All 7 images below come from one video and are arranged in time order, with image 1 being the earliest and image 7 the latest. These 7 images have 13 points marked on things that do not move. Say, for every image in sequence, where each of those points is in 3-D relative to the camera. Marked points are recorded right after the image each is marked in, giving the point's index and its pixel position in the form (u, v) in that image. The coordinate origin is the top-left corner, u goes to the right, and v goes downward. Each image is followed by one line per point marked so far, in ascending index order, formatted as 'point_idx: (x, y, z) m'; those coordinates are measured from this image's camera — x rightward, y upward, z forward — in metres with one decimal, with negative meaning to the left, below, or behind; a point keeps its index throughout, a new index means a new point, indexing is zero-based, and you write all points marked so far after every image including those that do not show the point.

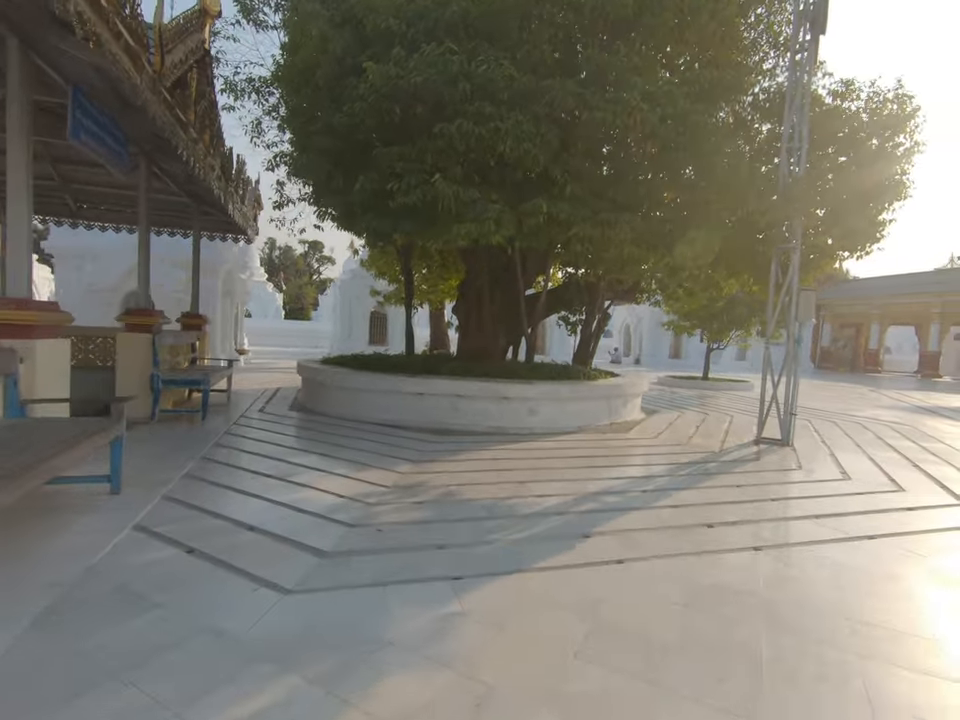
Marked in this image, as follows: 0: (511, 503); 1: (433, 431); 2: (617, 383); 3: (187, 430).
0: (+0.3, -1.2, +4.1) m
1: (-0.6, -1.0, +6.9) m
2: (+2.1, -0.4, +7.8) m
3: (-3.5, -0.8, +6.2) m
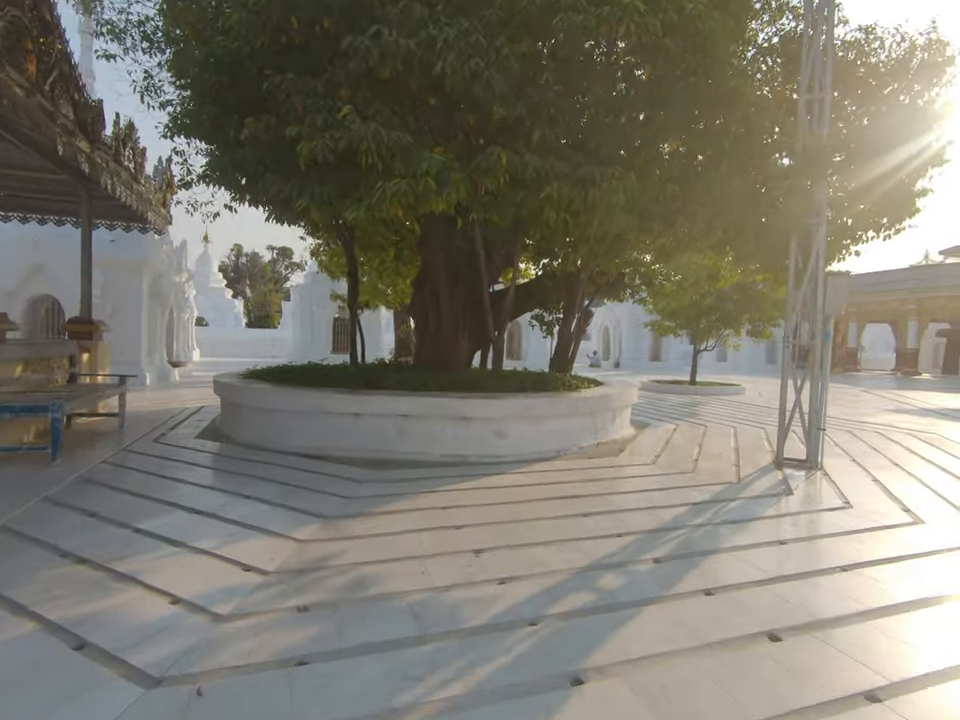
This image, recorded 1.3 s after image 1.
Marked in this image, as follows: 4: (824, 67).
0: (-0.1, -1.2, +2.6) m
1: (-1.1, -1.1, +5.4) m
2: (+1.5, -0.4, +6.4) m
3: (-4.0, -1.0, +4.5) m
4: (+3.7, +3.2, +5.5) m
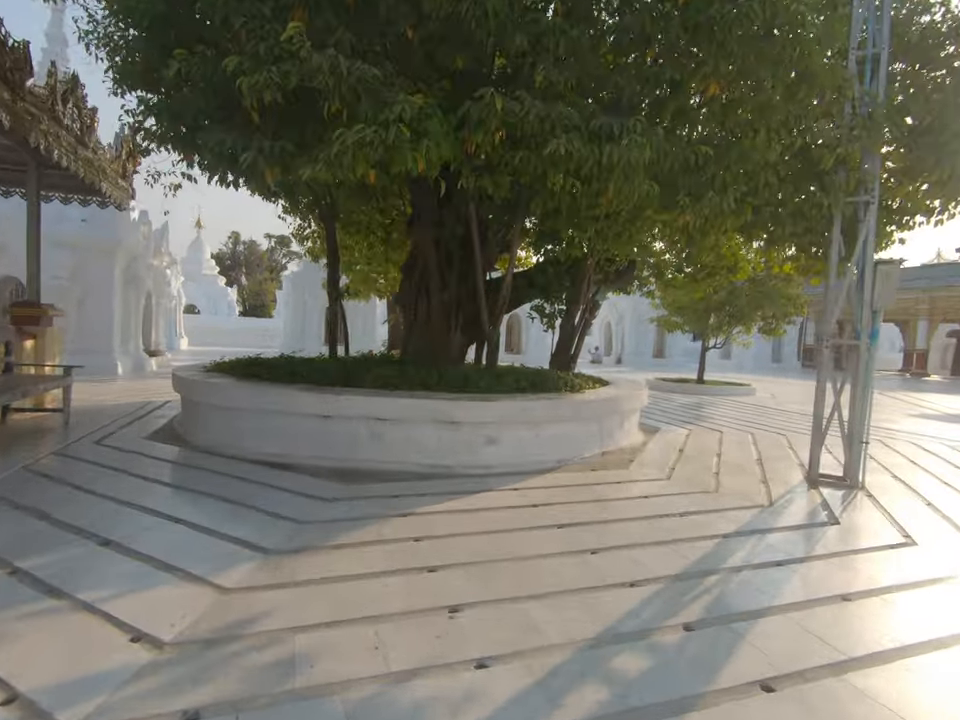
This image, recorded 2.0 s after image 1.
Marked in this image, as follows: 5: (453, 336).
0: (-0.2, -1.2, +1.9) m
1: (-1.3, -1.0, +4.6) m
2: (+1.4, -0.4, +5.7) m
3: (-4.1, -0.9, +3.7) m
4: (+3.7, +3.2, +4.7) m
5: (-0.4, +0.3, +6.9) m
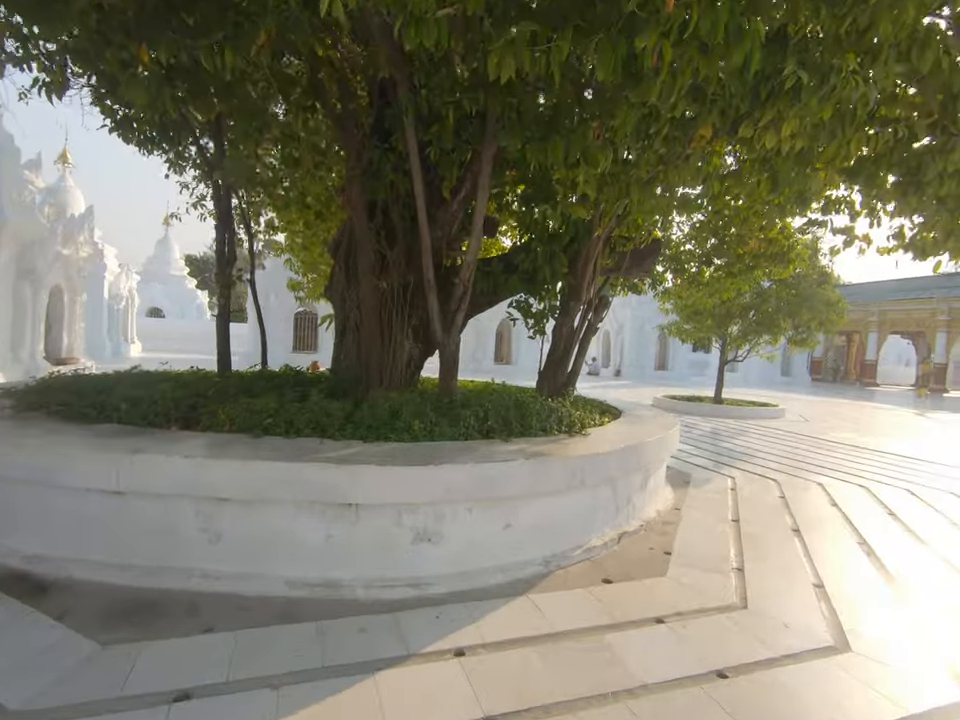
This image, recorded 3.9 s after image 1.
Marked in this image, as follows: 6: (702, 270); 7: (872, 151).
0: (-0.6, -1.3, -0.3) m
1: (-1.7, -1.2, +2.4) m
2: (+1.0, -0.6, +3.5) m
3: (-4.5, -1.0, +1.5) m
4: (+3.3, +3.0, +2.6) m
5: (-0.8, +0.2, +4.7) m
6: (+3.4, +1.4, +7.8) m
7: (+2.3, +1.2, +3.0) m
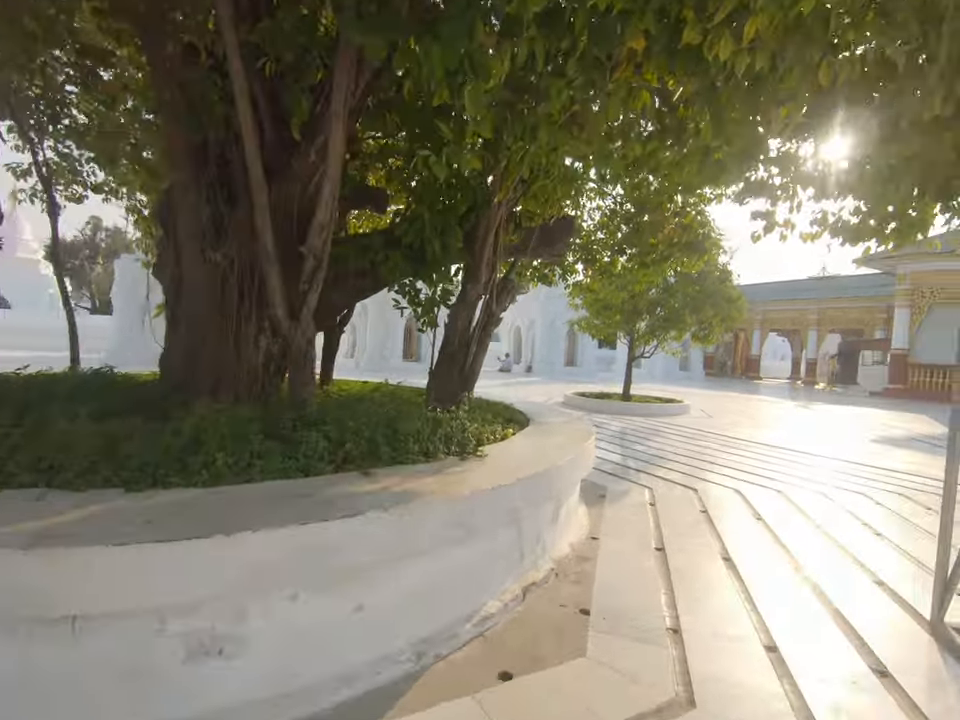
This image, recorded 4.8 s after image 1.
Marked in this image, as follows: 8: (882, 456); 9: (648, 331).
0: (-0.7, -1.3, -1.4) m
1: (-2.2, -1.2, +1.2) m
2: (+0.3, -0.6, +2.7) m
3: (-4.8, -1.0, -0.2) m
4: (+2.7, +3.0, +2.1) m
5: (-1.7, +0.2, +3.6) m
6: (+1.9, +1.4, +7.3) m
7: (+1.7, +1.2, +2.4) m
8: (+6.3, -1.5, +7.9) m
9: (+3.8, +0.6, +11.2) m
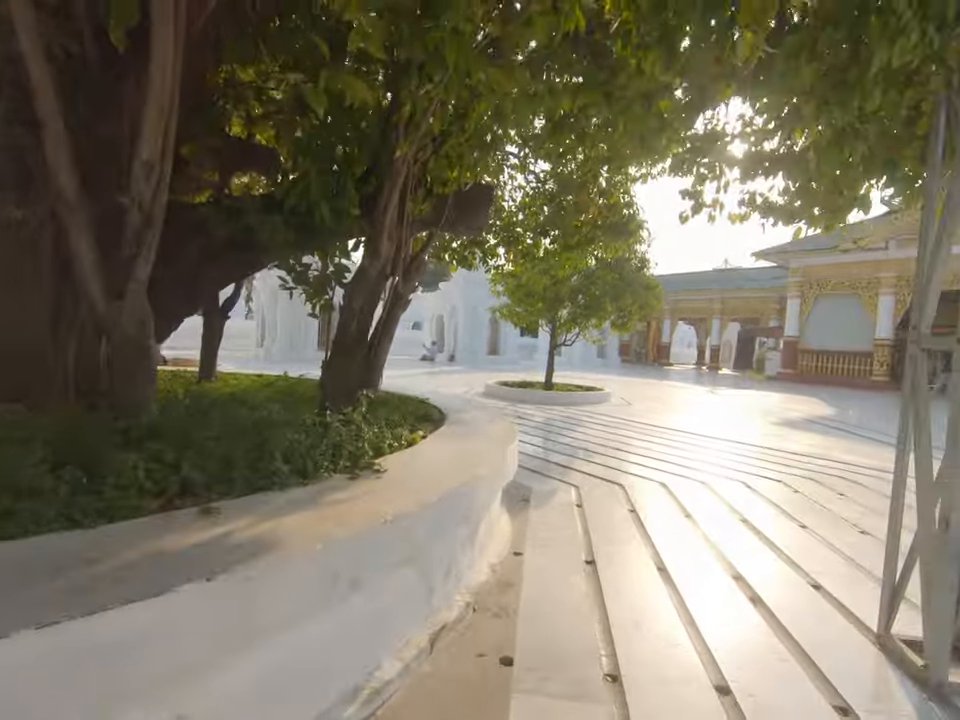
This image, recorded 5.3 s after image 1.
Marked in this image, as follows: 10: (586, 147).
0: (-0.5, -1.4, -2.0) m
1: (-2.4, -1.2, +0.3) m
2: (-0.1, -0.5, +2.1) m
3: (-4.8, -1.1, -1.5) m
4: (+2.3, +3.0, +1.9) m
5: (-2.3, +0.2, +2.7) m
6: (+0.8, +1.6, +6.9) m
7: (+1.2, +1.3, +2.0) m
8: (+5.0, -1.2, +8.3) m
9: (+2.0, +0.9, +11.1) m
10: (+0.8, +1.7, +4.0) m
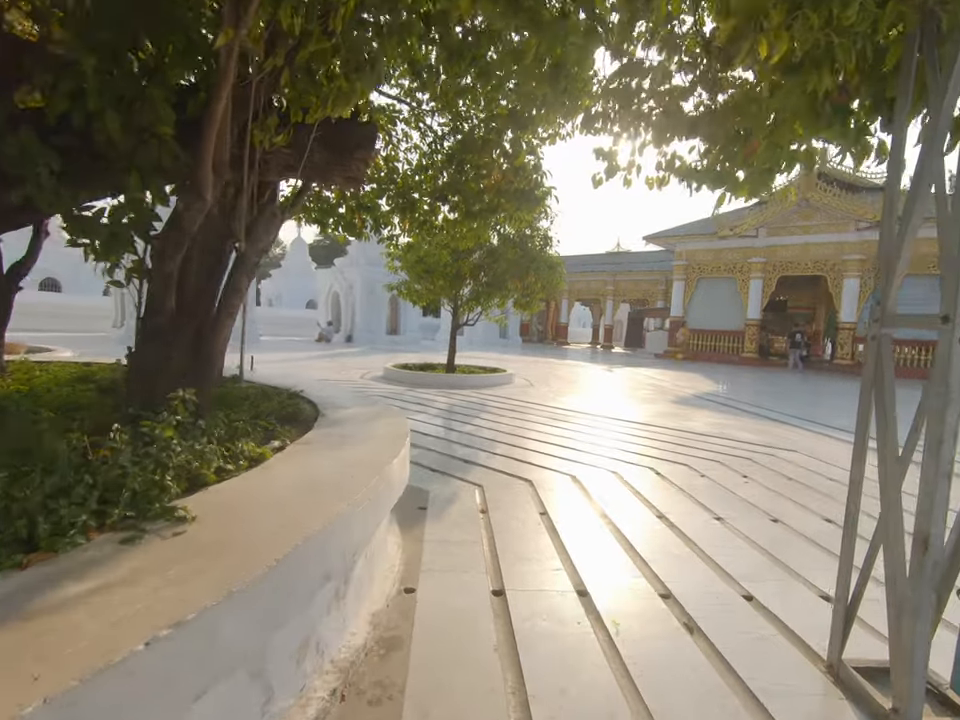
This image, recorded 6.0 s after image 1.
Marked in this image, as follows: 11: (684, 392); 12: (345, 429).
0: (-0.1, -1.5, -2.7) m
1: (-2.4, -1.3, -0.8) m
2: (-0.5, -0.5, +1.4) m
3: (-4.4, -1.3, -3.0) m
4: (+1.9, +3.1, +1.5) m
5: (-2.7, +0.2, +1.5) m
6: (-0.5, +1.8, +6.2) m
7: (+0.8, +1.3, +1.5) m
8: (+3.4, -0.9, +8.4) m
9: (-0.1, +1.3, +10.5) m
10: (+0.1, +1.8, +3.3) m
11: (+5.0, -0.7, +12.2) m
12: (-0.8, -0.4, +3.0) m
